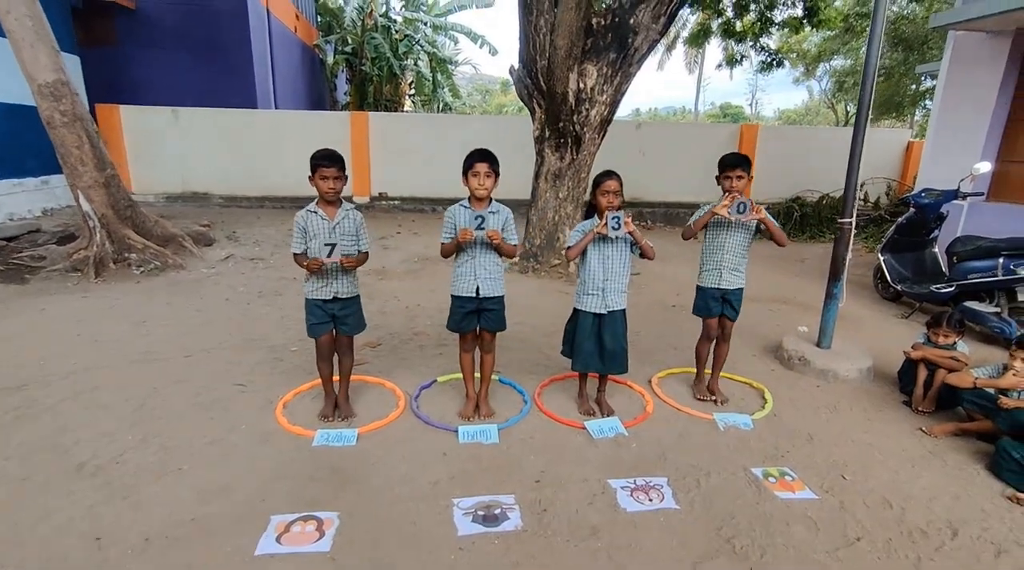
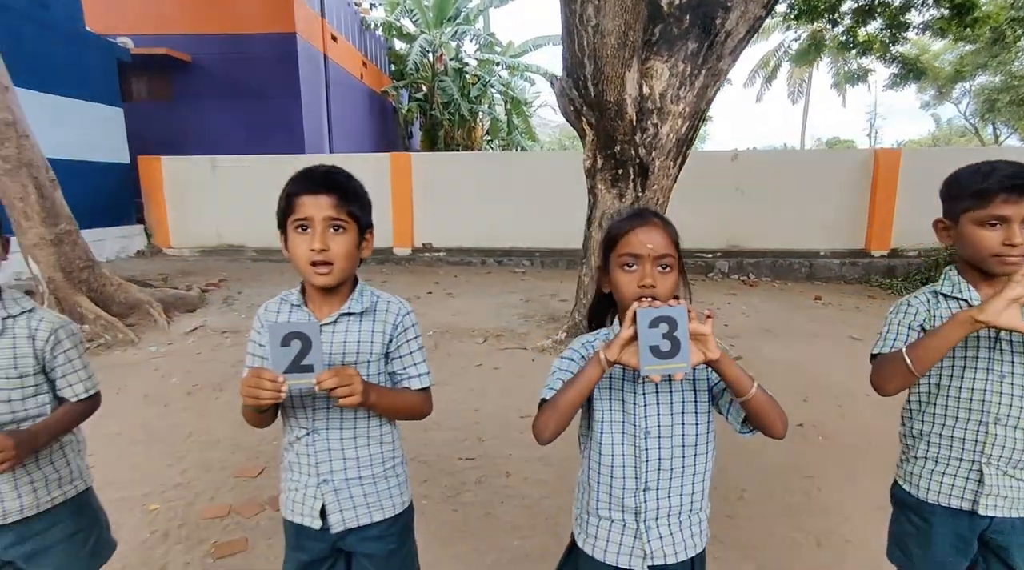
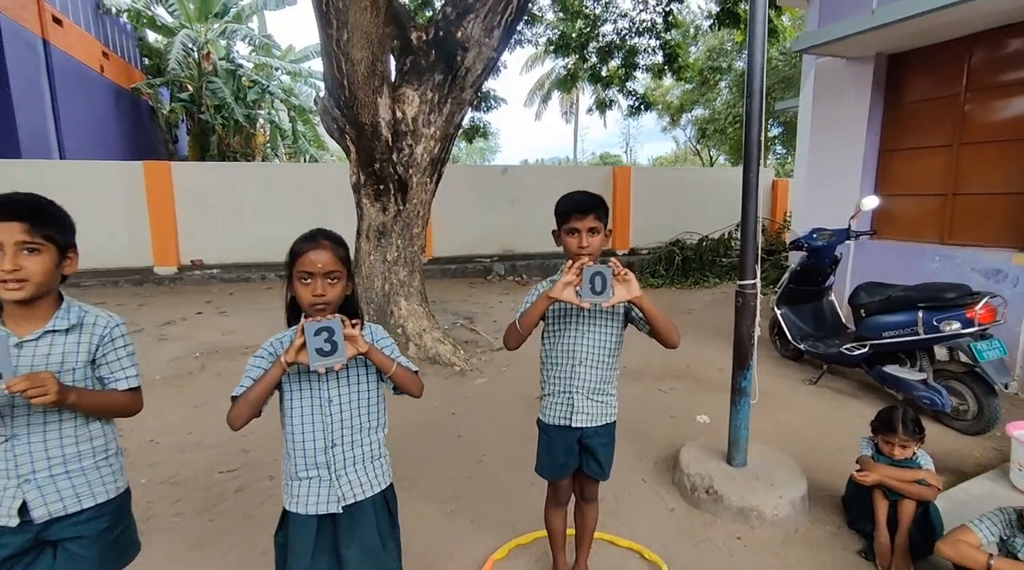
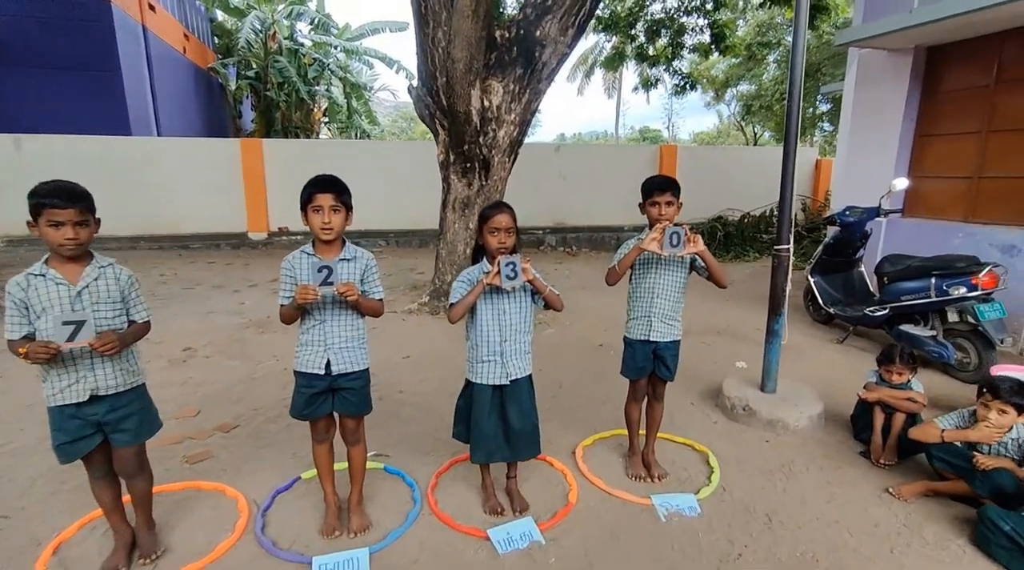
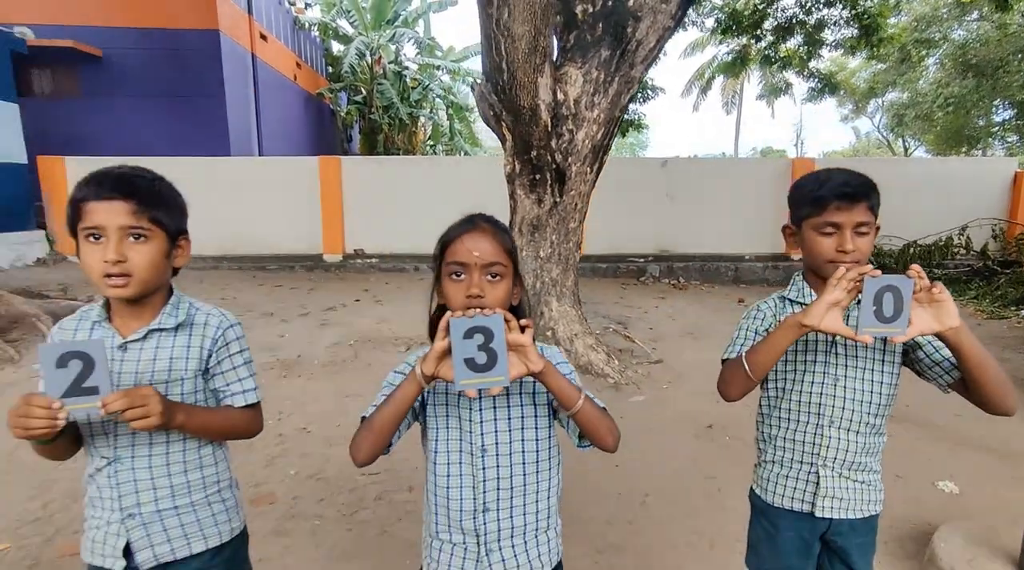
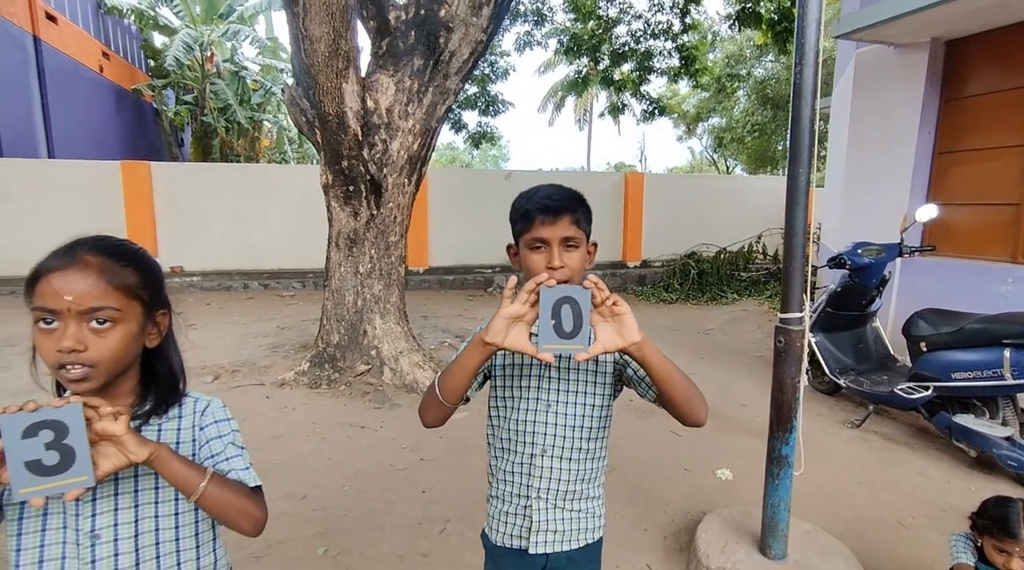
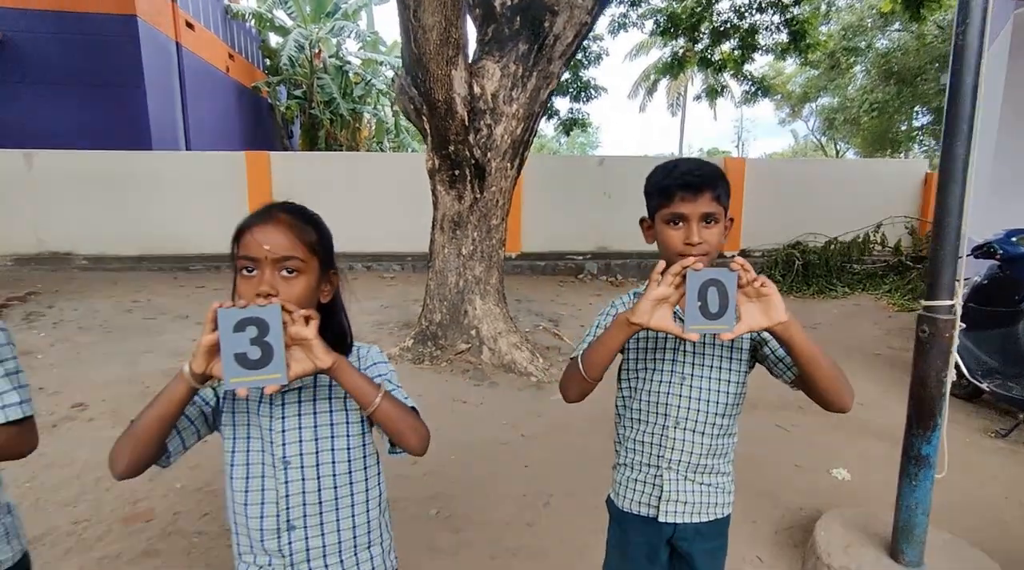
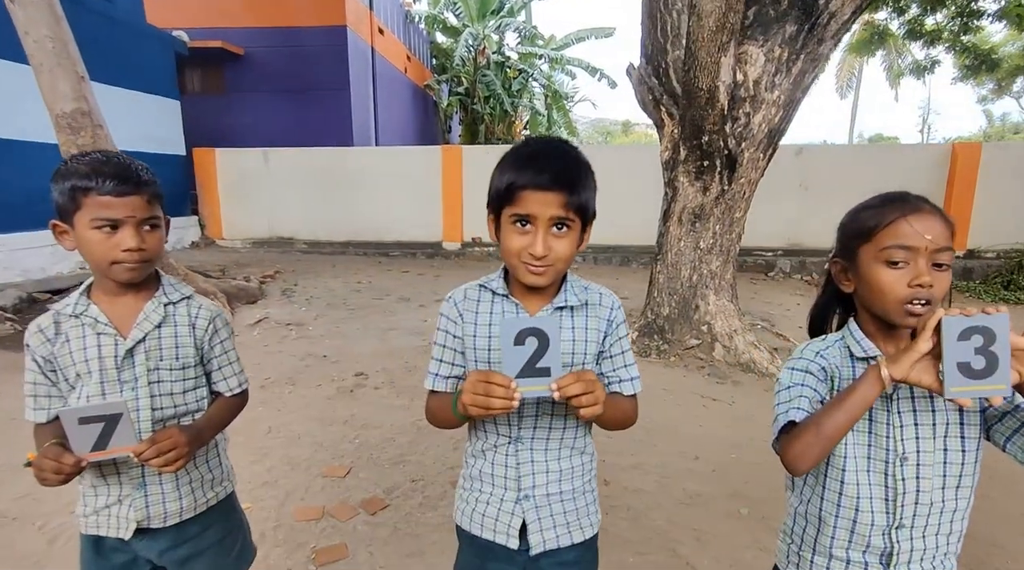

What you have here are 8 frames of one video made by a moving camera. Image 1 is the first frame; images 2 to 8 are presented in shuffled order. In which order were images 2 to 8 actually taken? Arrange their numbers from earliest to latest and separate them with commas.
4, 3, 6, 7, 5, 2, 8
